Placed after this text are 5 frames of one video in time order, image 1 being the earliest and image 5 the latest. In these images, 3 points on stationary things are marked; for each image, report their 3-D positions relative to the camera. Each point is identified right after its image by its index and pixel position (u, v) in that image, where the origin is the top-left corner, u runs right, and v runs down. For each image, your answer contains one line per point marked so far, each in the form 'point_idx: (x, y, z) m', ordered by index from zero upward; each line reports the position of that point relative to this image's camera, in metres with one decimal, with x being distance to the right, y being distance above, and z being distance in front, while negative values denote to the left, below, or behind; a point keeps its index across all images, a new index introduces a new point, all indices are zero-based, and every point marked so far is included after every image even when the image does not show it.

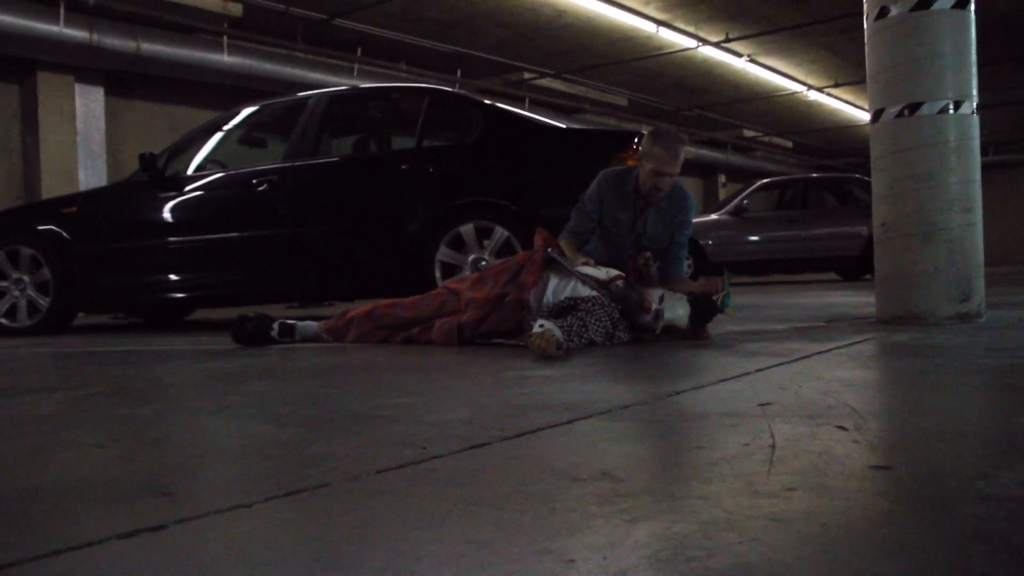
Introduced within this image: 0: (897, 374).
0: (+1.1, -0.3, +2.6) m
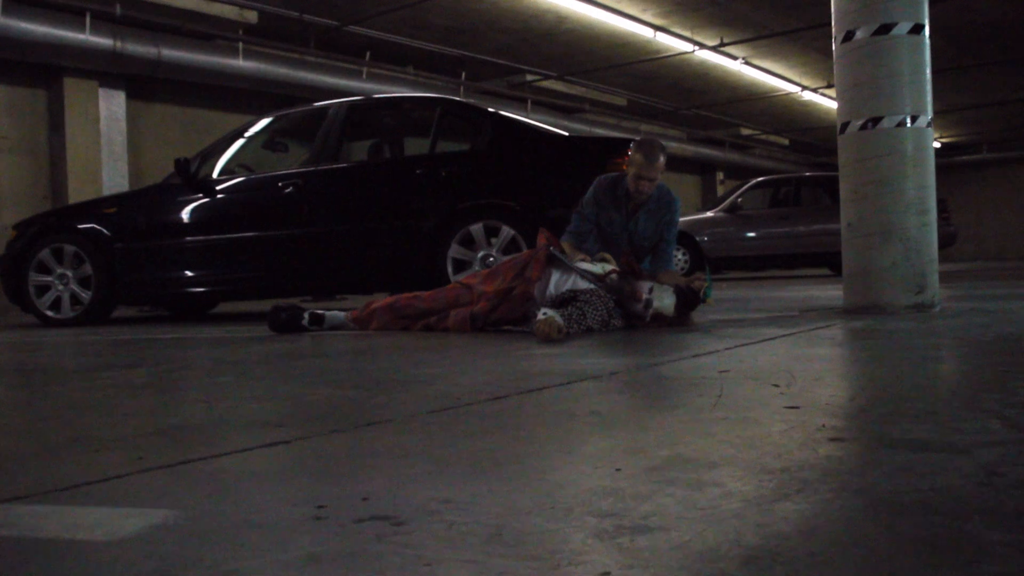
0: (+1.2, -0.2, +3.1) m
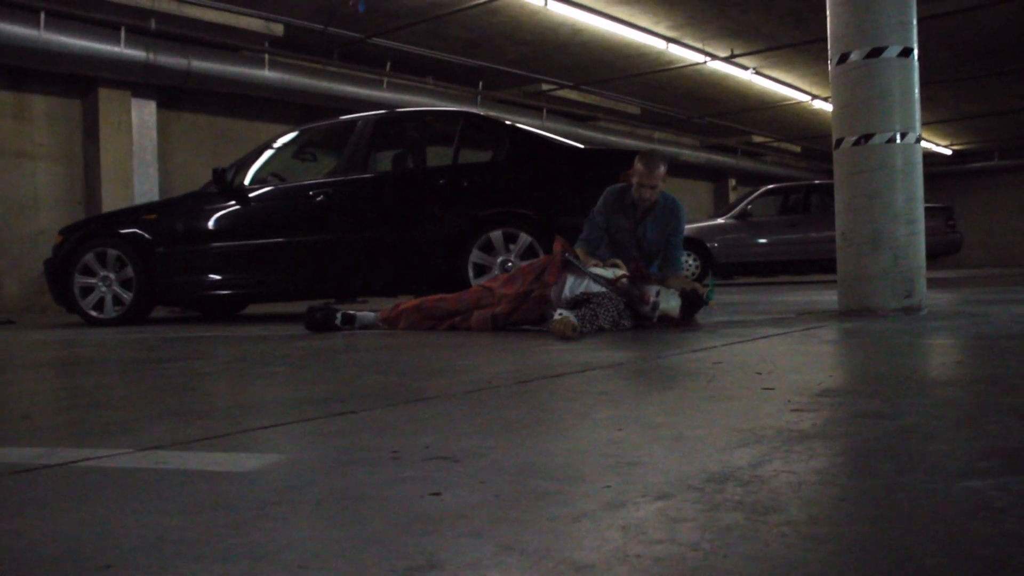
0: (+1.3, -0.2, +3.4) m
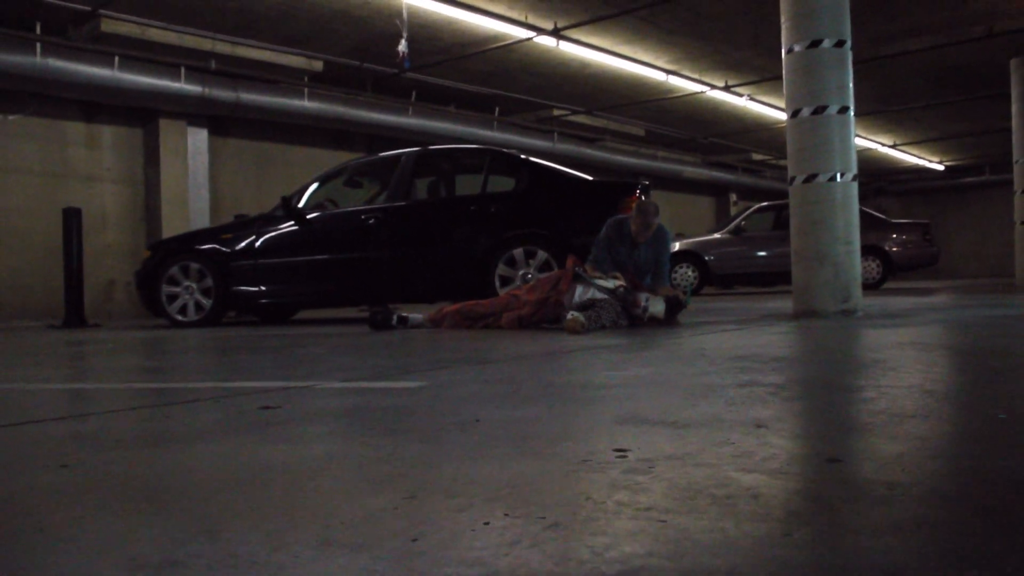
0: (+1.4, -0.3, +4.6) m
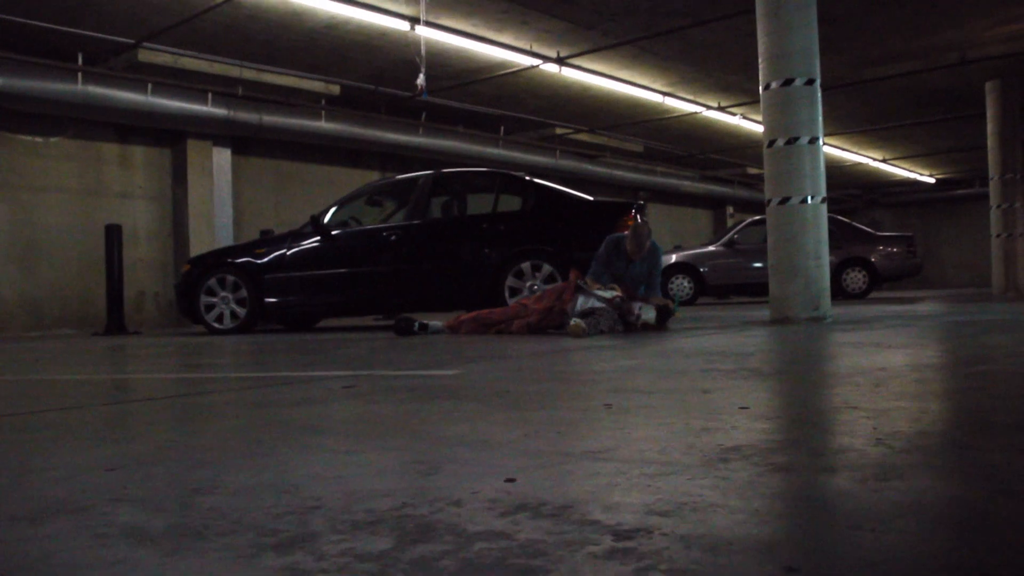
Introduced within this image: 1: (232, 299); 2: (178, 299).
0: (+1.5, -0.3, +5.4) m
1: (-2.8, -0.1, +8.9) m
2: (-3.5, -0.1, +9.2) m
